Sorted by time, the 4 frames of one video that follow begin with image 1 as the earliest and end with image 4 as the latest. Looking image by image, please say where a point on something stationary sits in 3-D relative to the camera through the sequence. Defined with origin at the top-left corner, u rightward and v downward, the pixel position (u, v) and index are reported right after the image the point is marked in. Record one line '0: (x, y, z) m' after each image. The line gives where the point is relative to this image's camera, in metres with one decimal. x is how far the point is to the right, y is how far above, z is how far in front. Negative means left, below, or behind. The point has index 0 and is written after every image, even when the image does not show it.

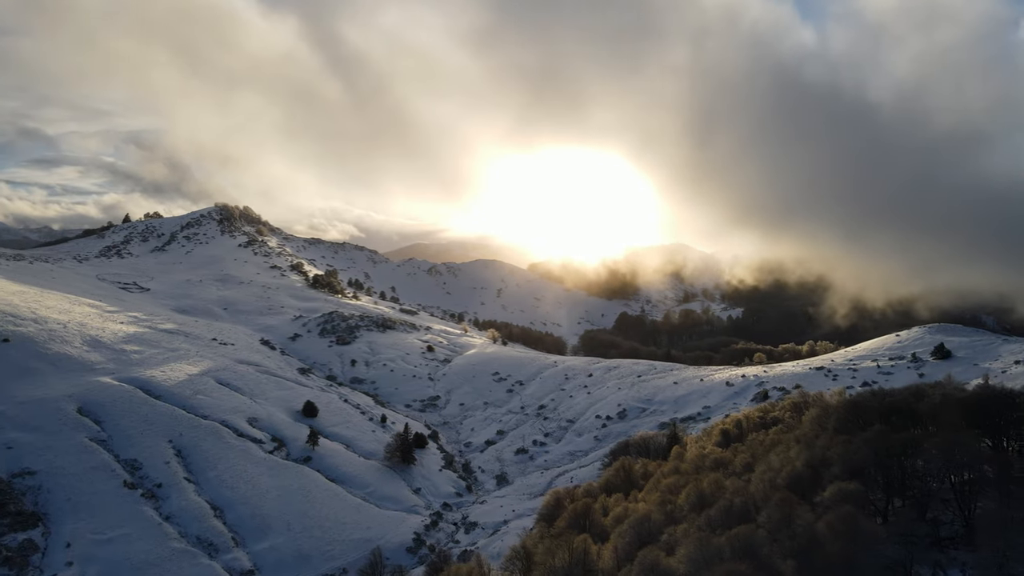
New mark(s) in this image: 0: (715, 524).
0: (+6.5, -7.4, +15.7) m
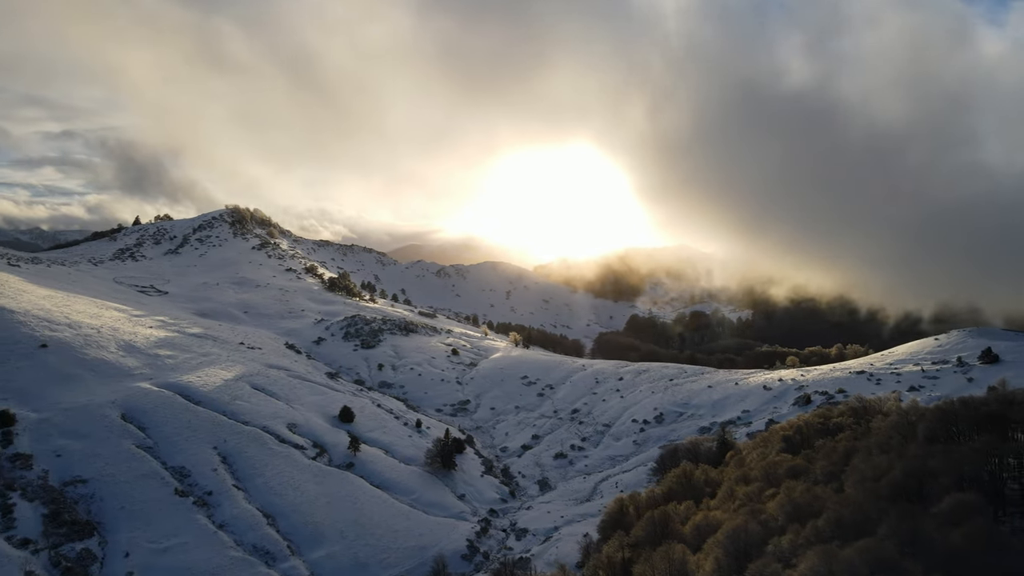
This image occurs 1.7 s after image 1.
0: (+9.8, -7.7, +15.5) m
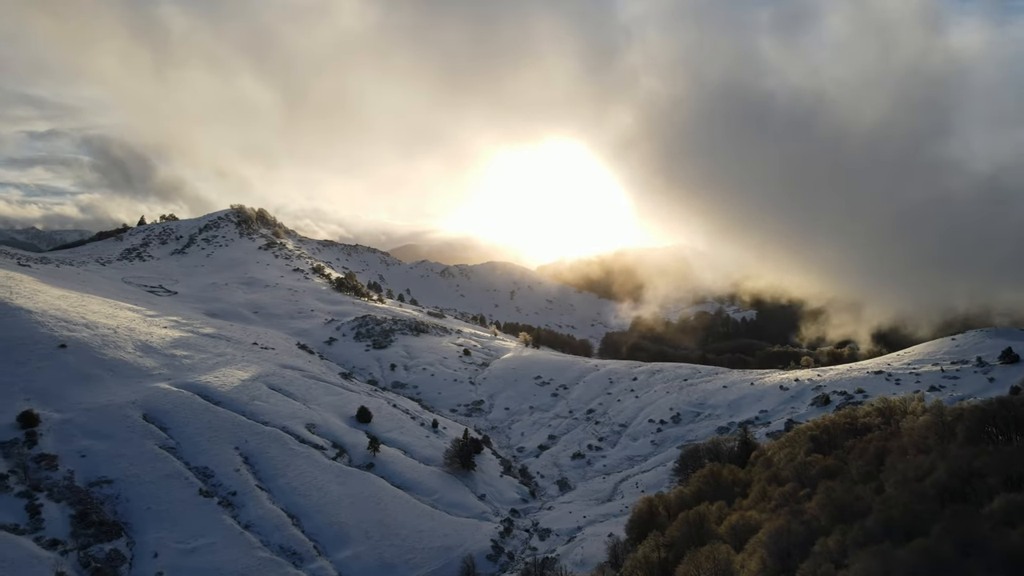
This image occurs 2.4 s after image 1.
0: (+11.3, -7.7, +15.6) m
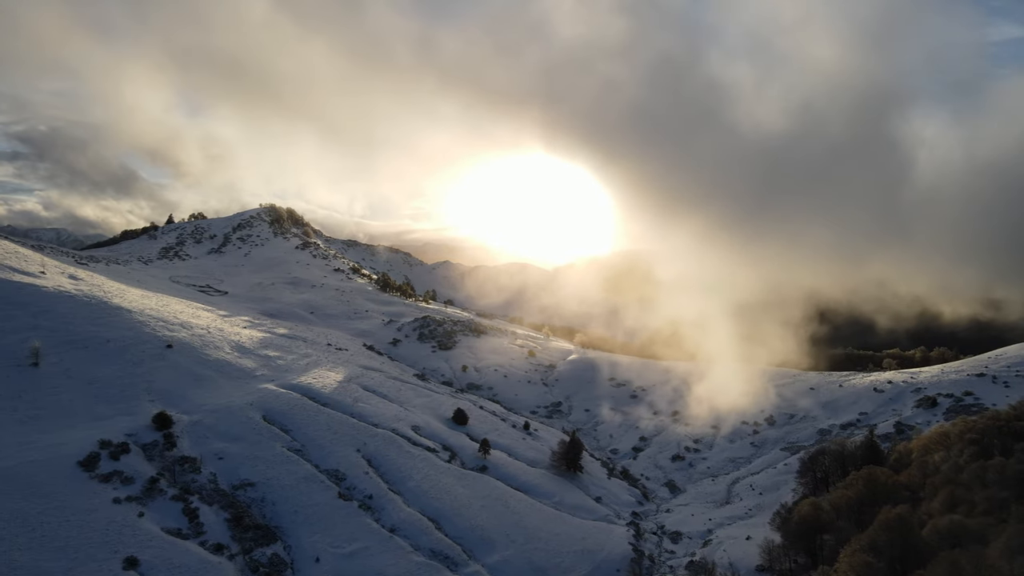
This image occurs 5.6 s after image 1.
0: (+19.8, -7.8, +15.5) m
